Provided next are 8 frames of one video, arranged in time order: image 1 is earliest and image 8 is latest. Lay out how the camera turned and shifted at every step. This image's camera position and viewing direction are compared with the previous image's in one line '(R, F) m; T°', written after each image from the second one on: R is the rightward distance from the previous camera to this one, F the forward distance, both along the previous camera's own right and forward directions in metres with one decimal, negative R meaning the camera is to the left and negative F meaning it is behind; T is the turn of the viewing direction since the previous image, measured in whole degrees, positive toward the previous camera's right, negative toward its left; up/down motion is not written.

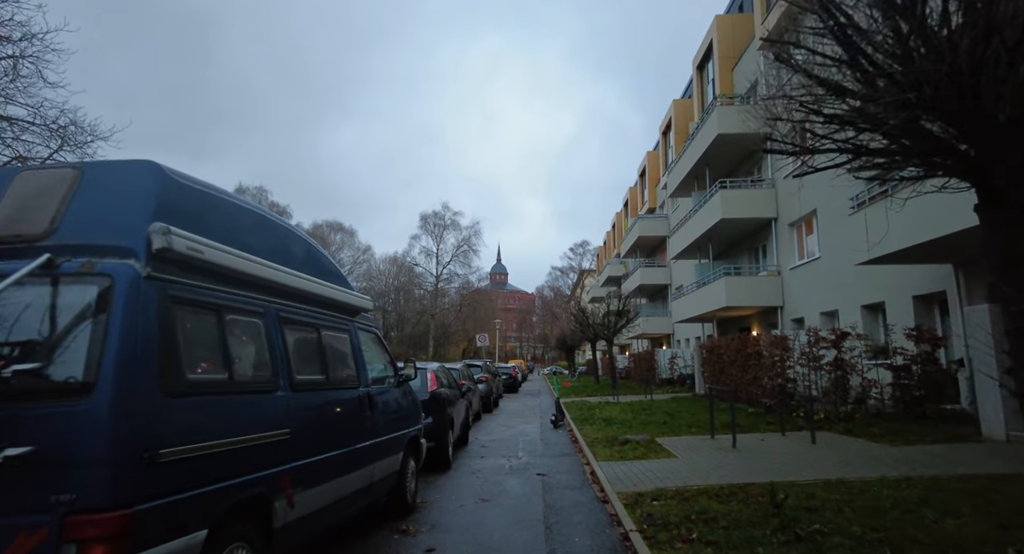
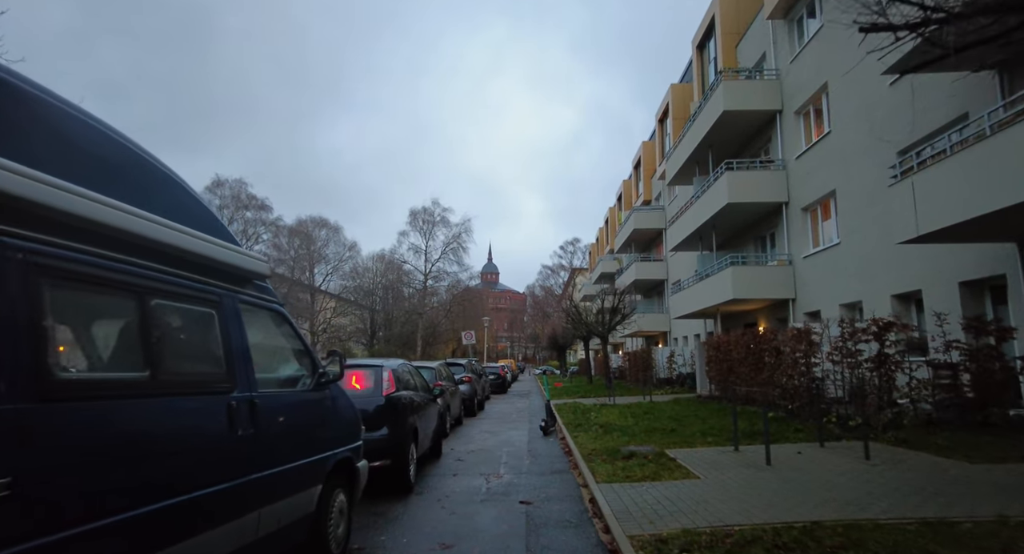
(+0.2, +1.7) m; +1°
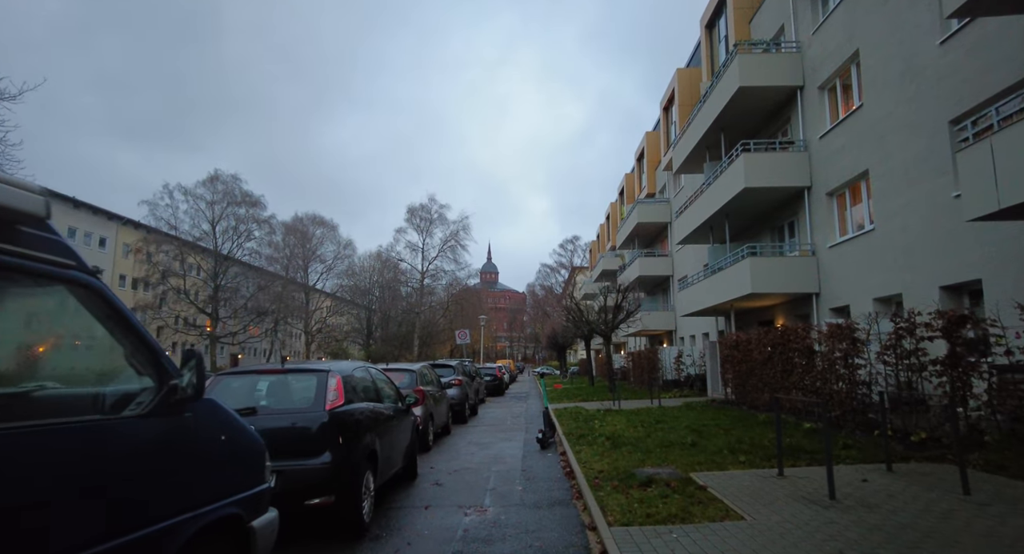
(+0.1, +1.5) m; 0°
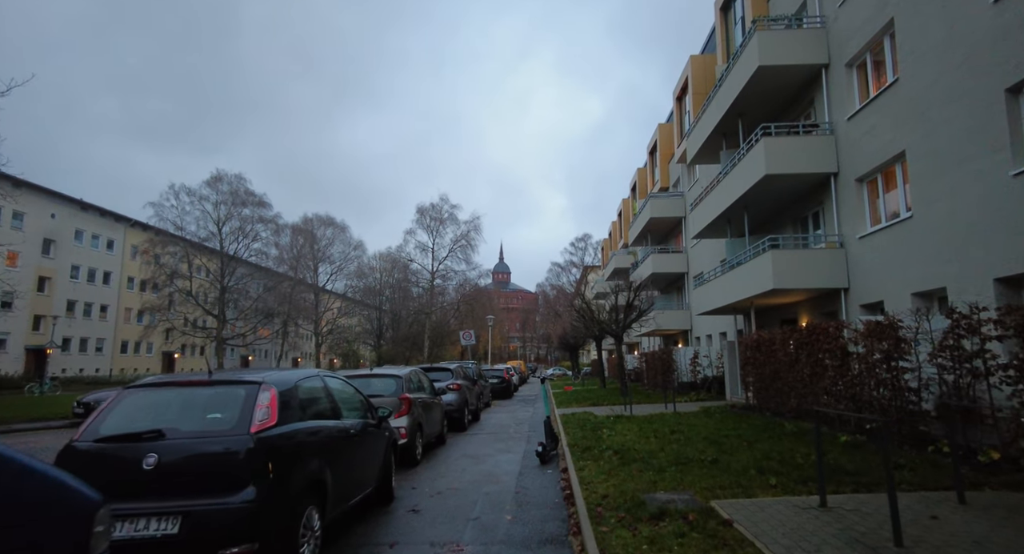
(+0.3, +1.0) m; -1°
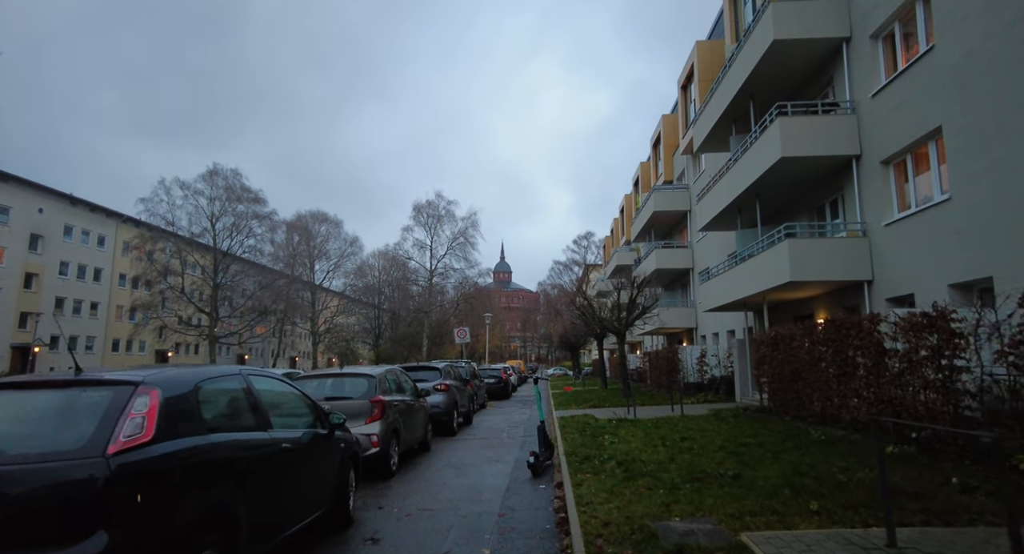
(+0.2, +1.1) m; 0°
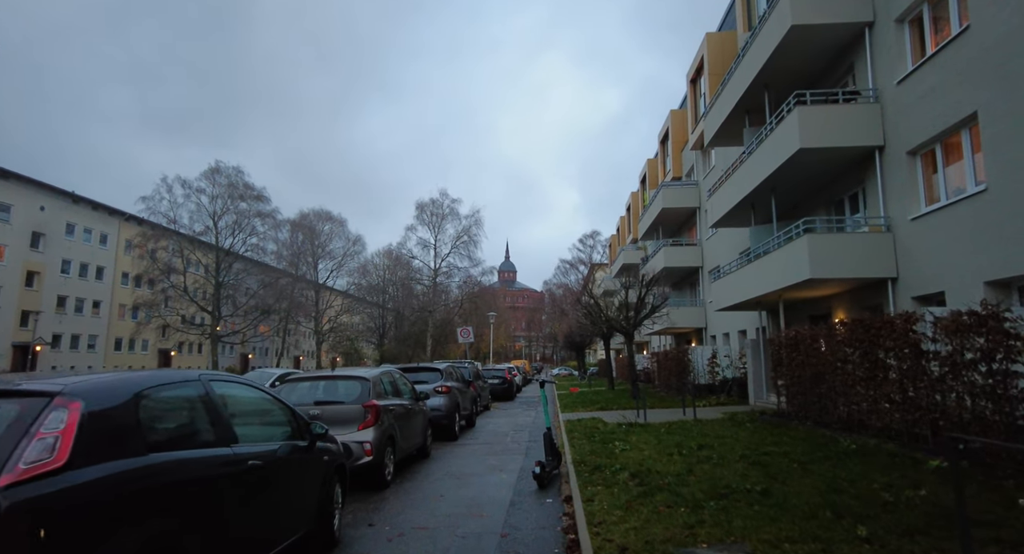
(0.0, +0.6) m; -1°
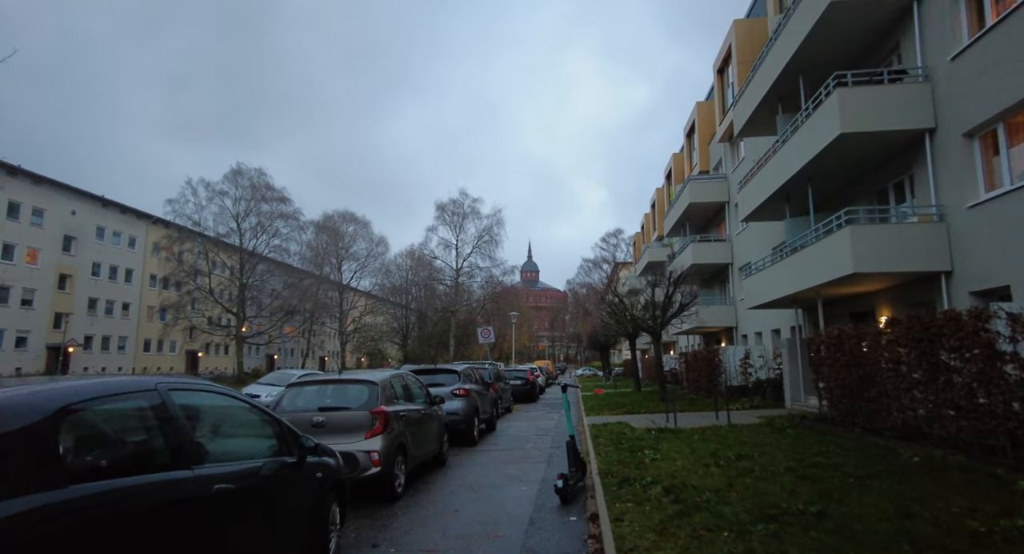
(+0.1, +0.6) m; -3°
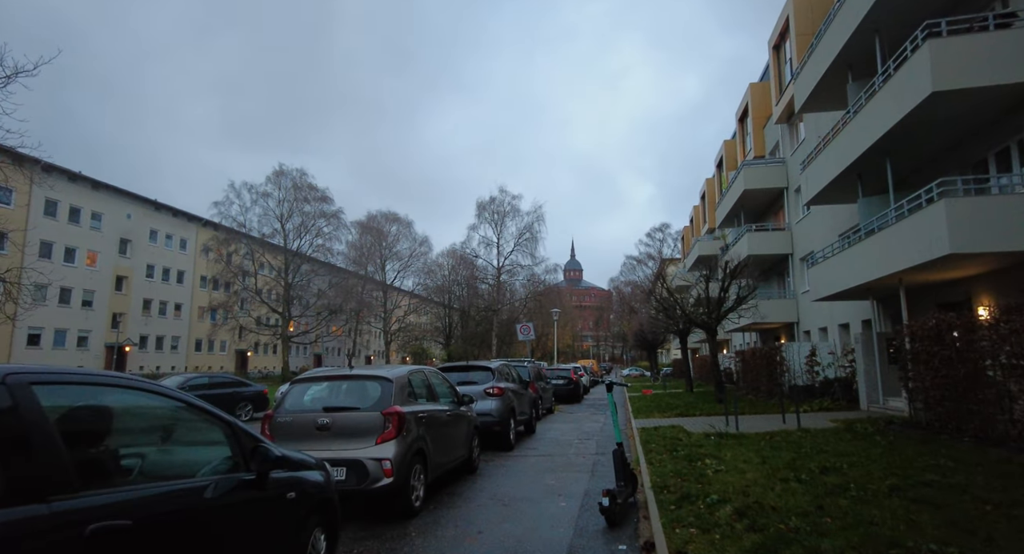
(+0.1, +1.0) m; -5°
